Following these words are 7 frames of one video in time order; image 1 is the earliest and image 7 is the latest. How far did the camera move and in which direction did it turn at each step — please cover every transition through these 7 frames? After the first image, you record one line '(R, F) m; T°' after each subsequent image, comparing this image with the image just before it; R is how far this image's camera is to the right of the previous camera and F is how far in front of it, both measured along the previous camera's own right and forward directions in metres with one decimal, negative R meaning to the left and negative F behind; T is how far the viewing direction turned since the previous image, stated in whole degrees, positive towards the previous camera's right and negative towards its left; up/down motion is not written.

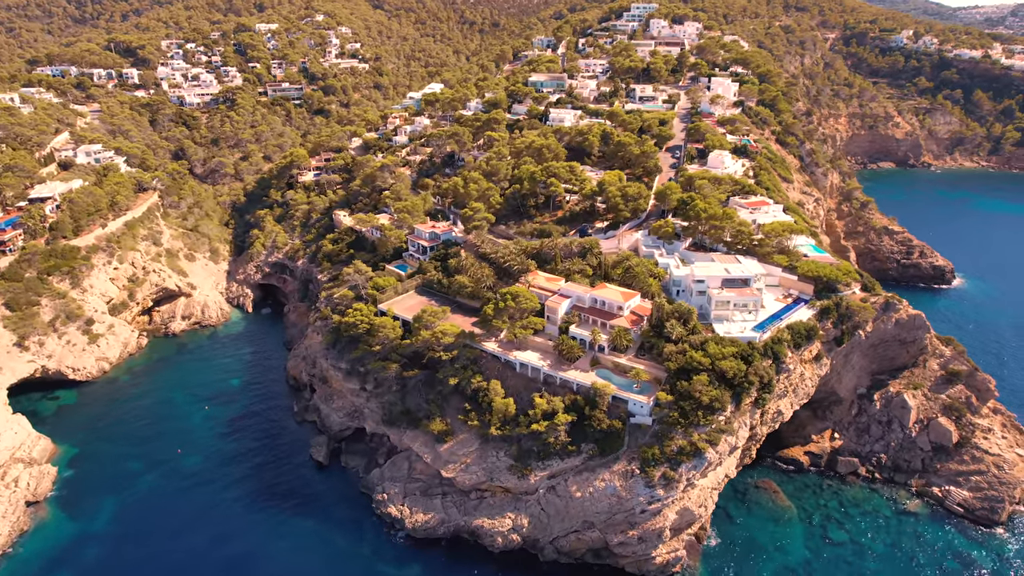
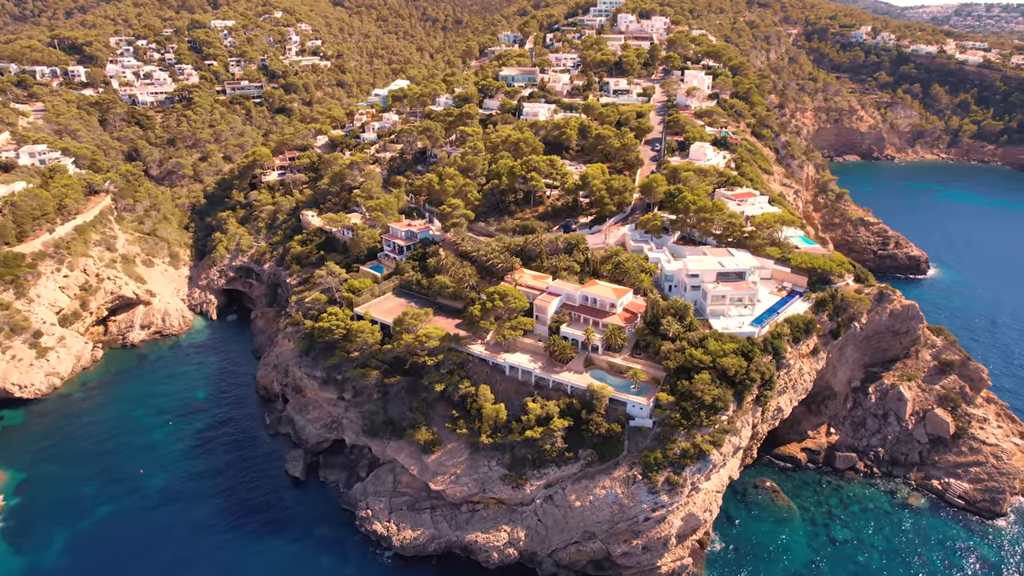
(-1.5, +2.6) m; +3°
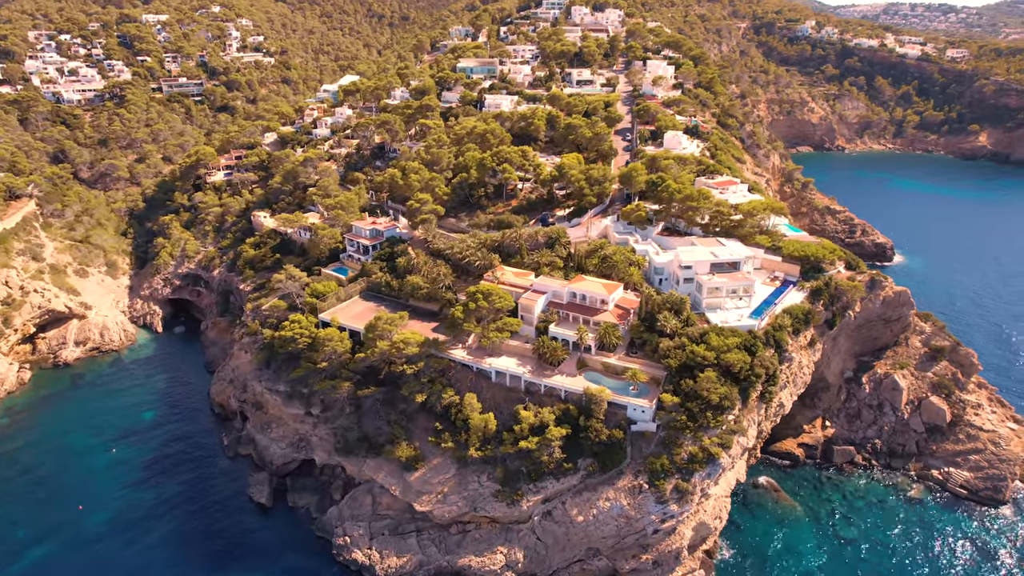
(-2.1, +3.7) m; +4°
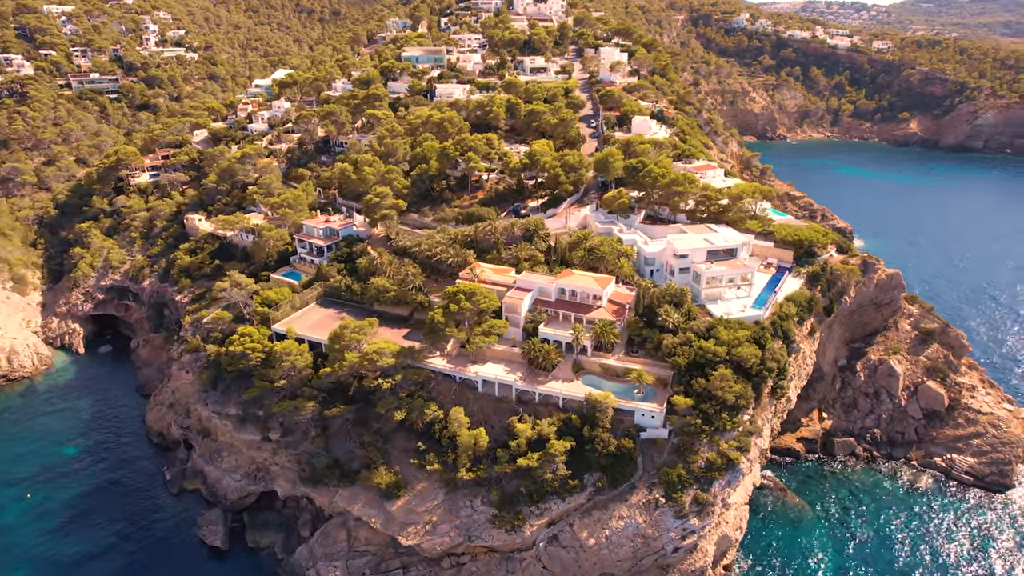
(-2.7, +4.6) m; +5°
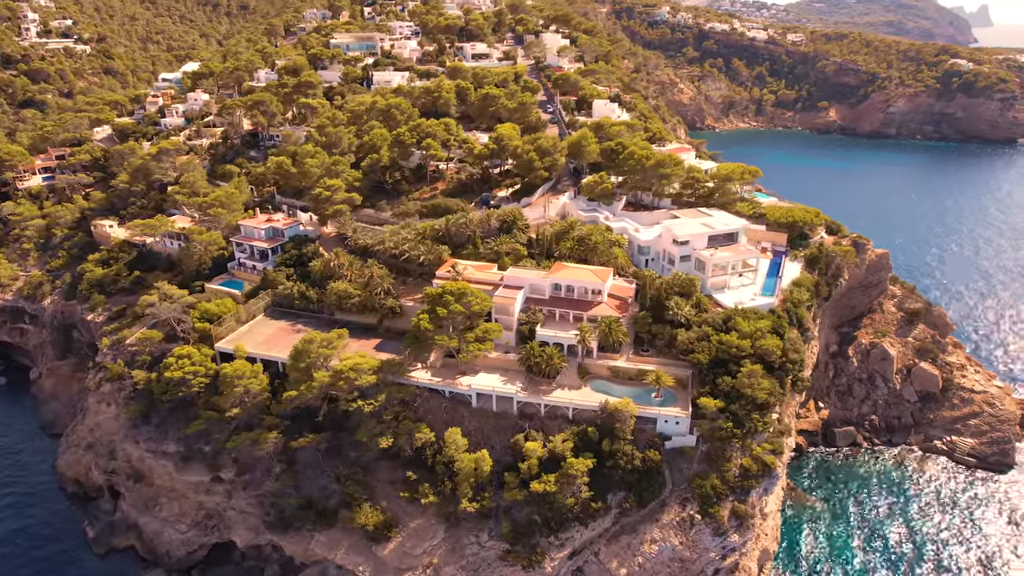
(-3.7, +5.0) m; +7°
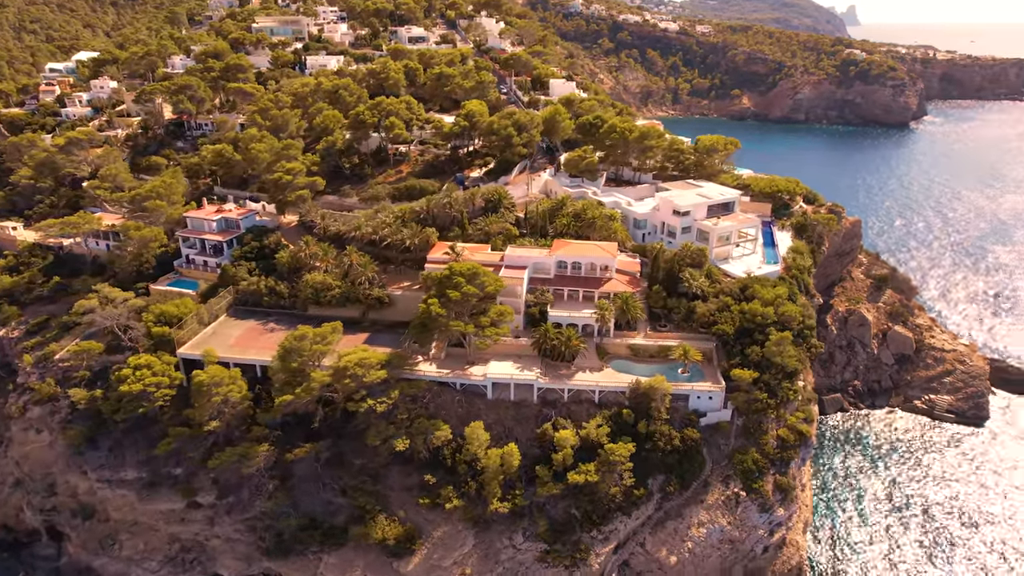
(-4.7, +3.0) m; +8°
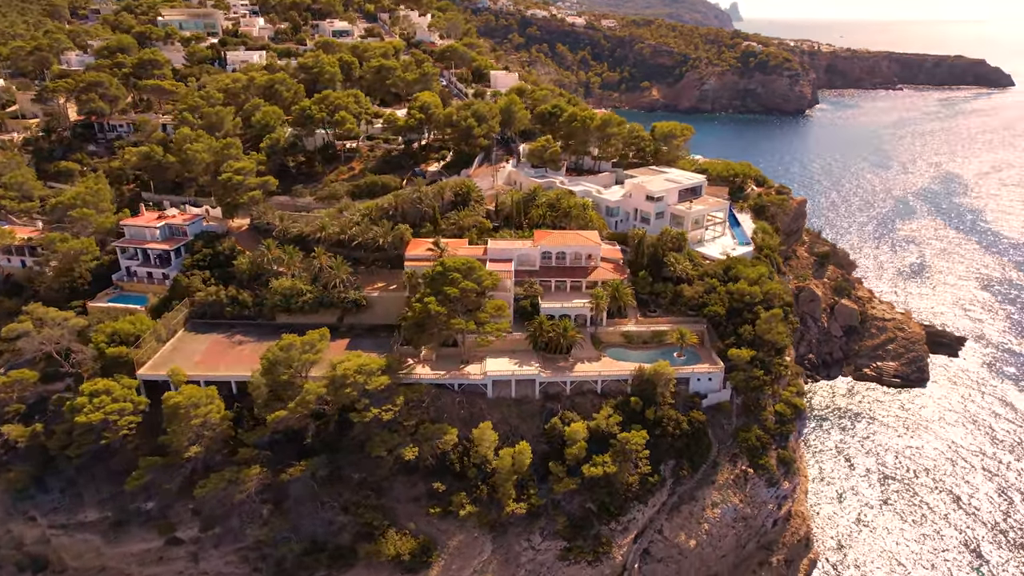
(-3.7, +1.2) m; +8°
